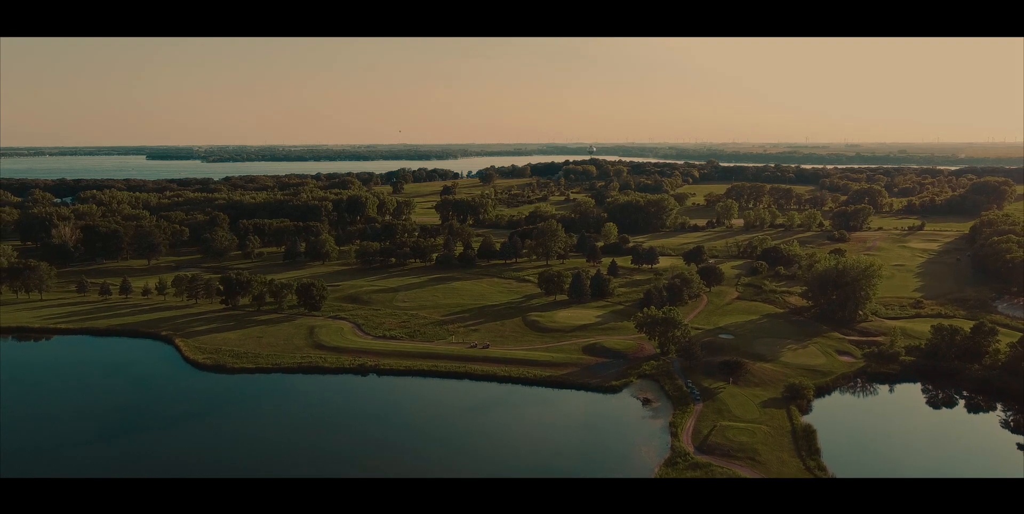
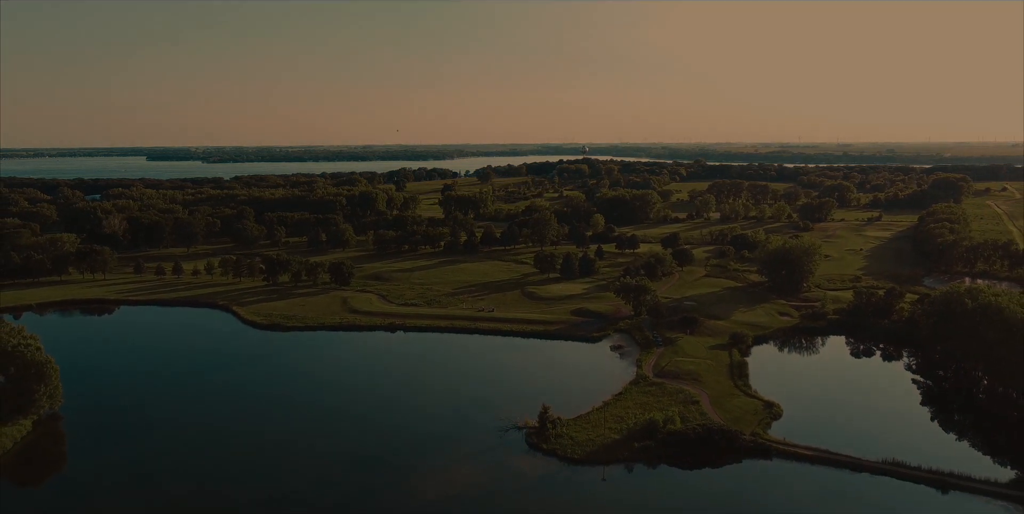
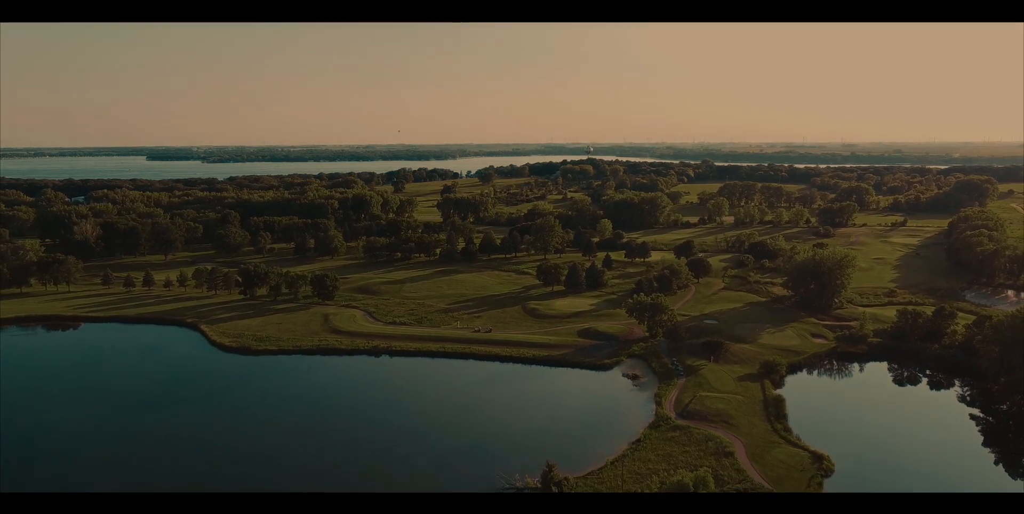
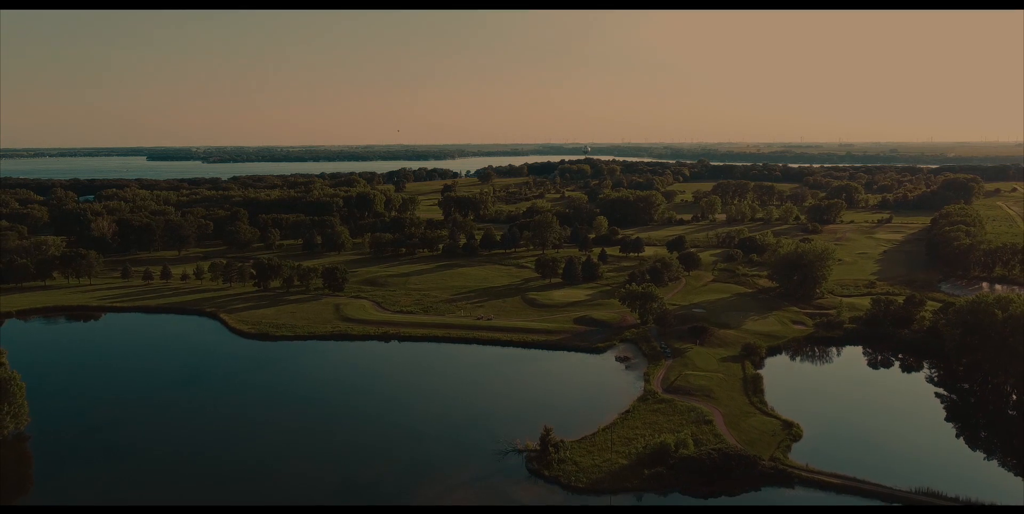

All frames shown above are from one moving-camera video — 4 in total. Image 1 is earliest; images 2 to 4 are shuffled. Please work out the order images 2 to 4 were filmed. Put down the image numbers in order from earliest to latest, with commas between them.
3, 4, 2
